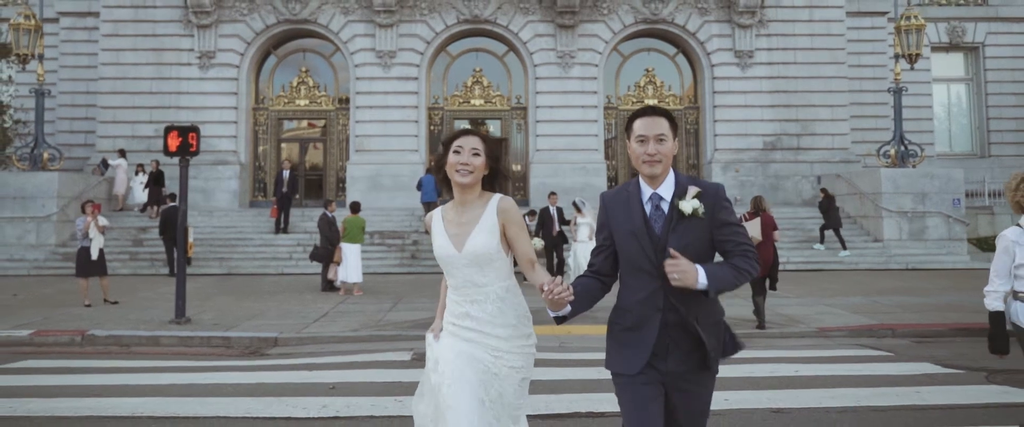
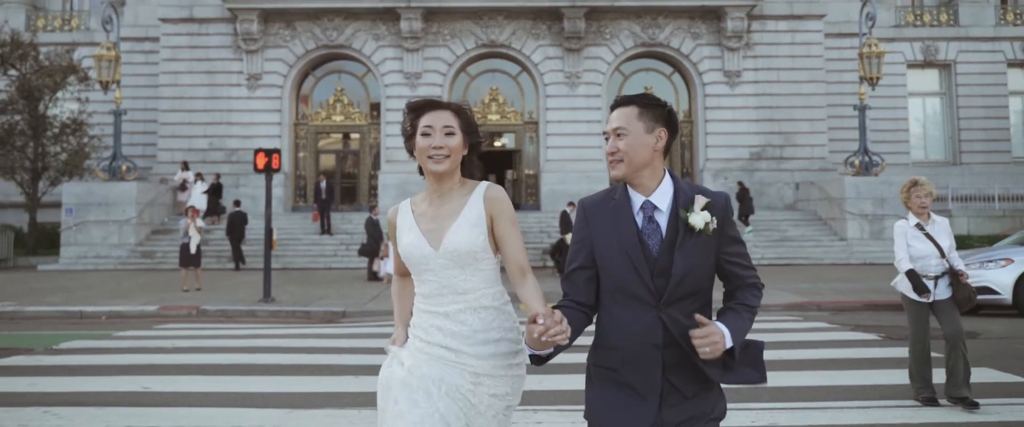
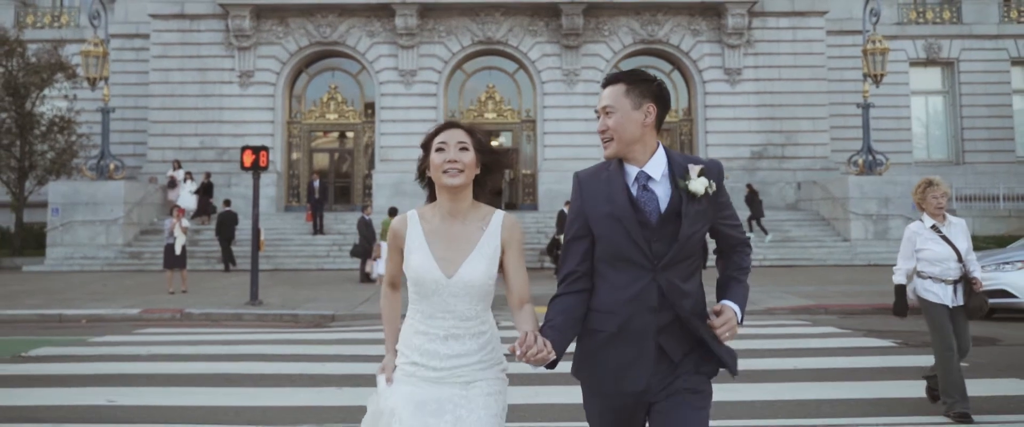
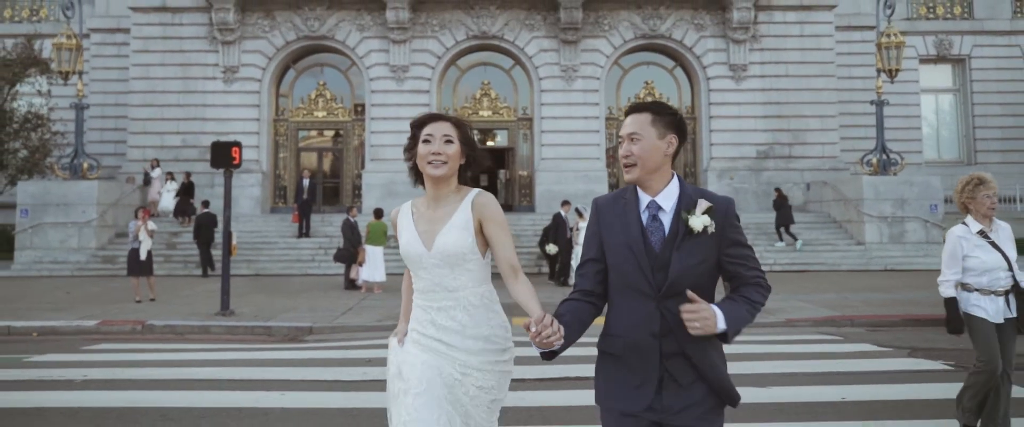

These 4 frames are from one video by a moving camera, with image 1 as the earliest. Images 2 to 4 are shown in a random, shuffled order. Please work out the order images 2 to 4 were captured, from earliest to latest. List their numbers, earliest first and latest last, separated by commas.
4, 3, 2
